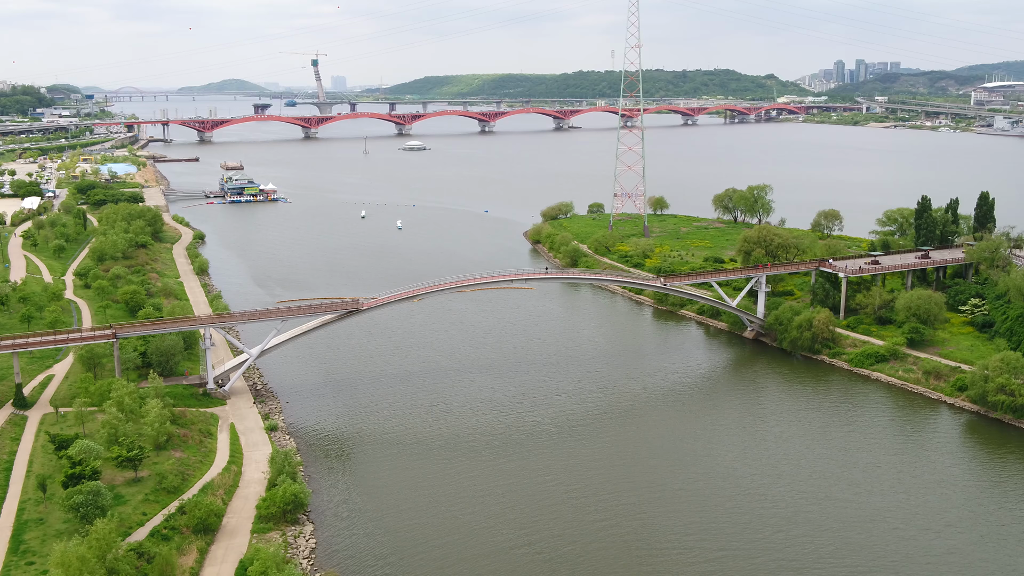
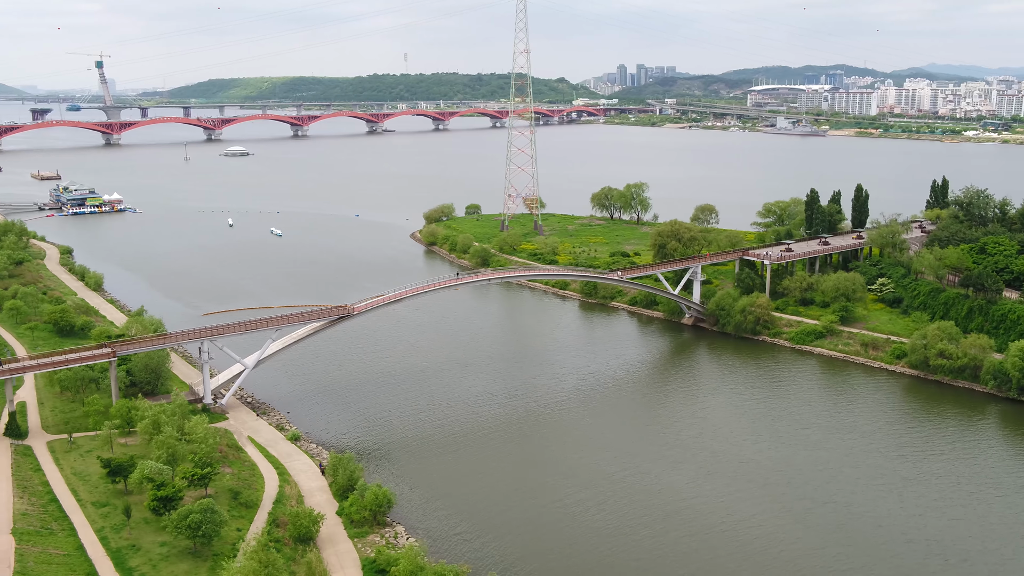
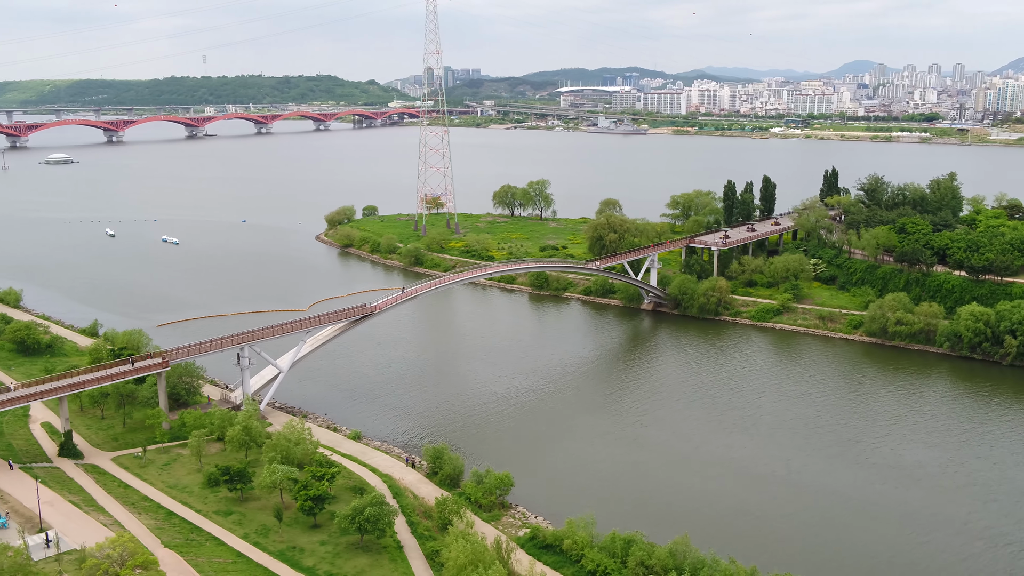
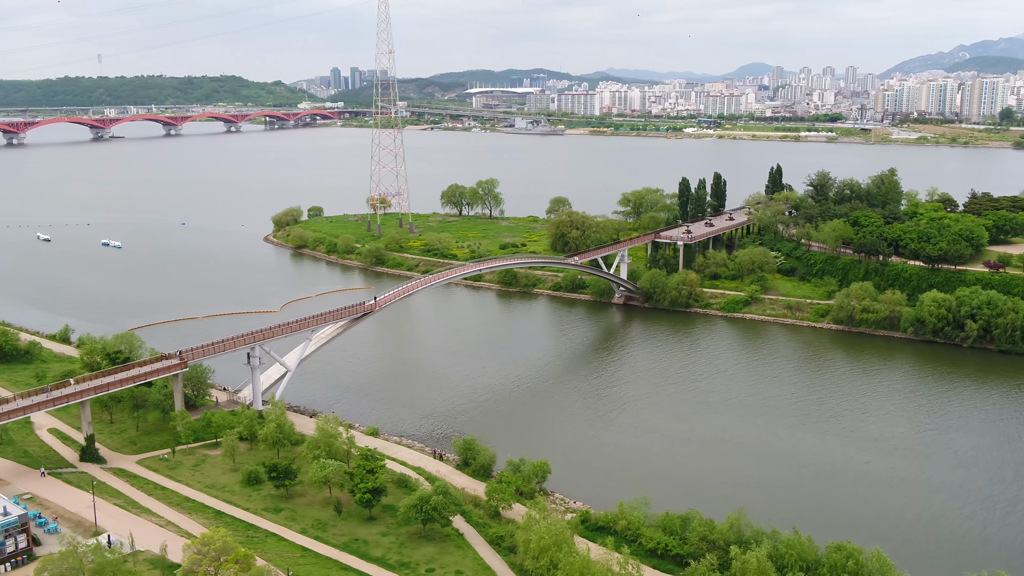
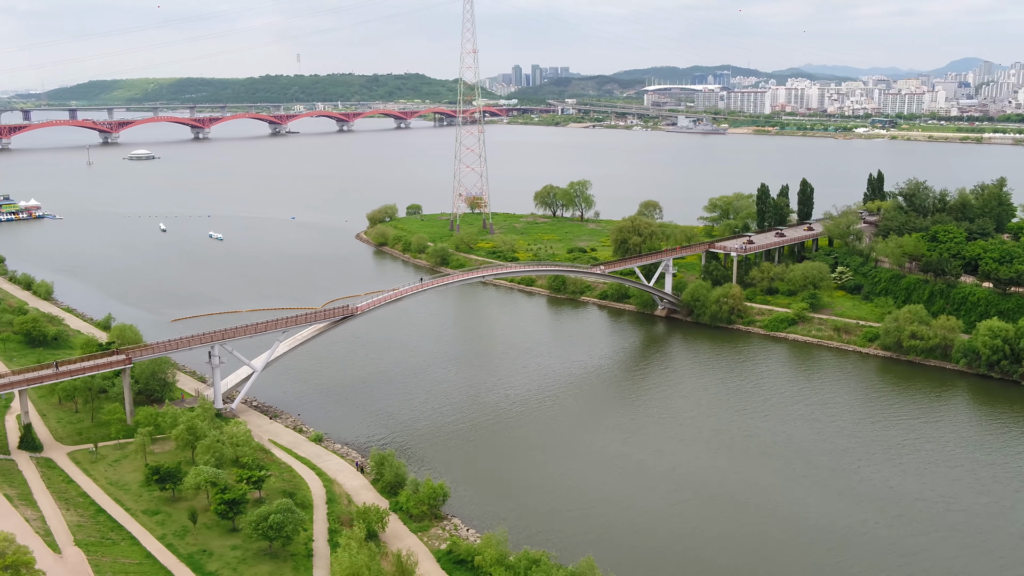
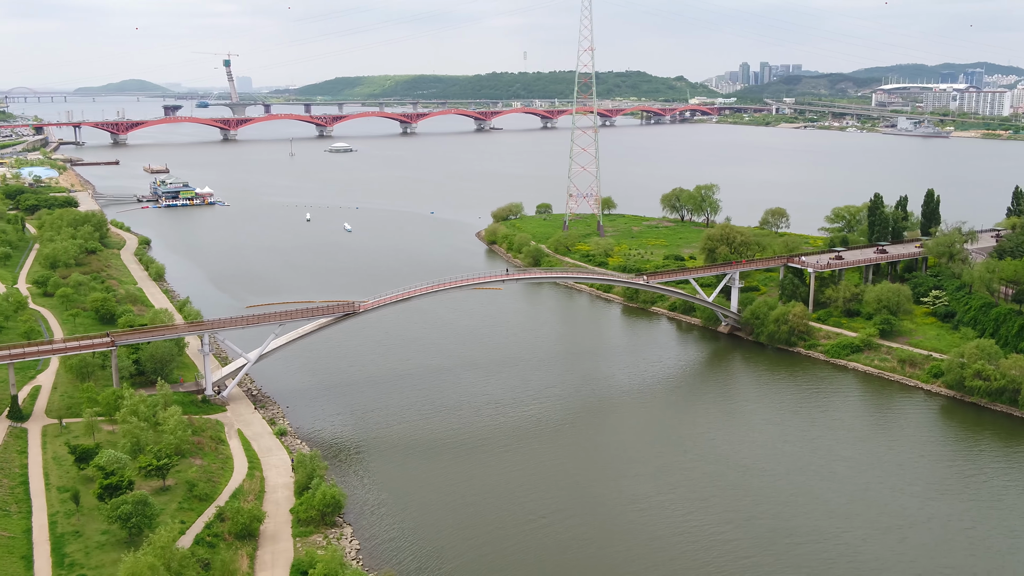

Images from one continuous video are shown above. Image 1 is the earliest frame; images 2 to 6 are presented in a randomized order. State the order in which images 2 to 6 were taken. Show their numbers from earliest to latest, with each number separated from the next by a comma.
6, 2, 5, 3, 4
